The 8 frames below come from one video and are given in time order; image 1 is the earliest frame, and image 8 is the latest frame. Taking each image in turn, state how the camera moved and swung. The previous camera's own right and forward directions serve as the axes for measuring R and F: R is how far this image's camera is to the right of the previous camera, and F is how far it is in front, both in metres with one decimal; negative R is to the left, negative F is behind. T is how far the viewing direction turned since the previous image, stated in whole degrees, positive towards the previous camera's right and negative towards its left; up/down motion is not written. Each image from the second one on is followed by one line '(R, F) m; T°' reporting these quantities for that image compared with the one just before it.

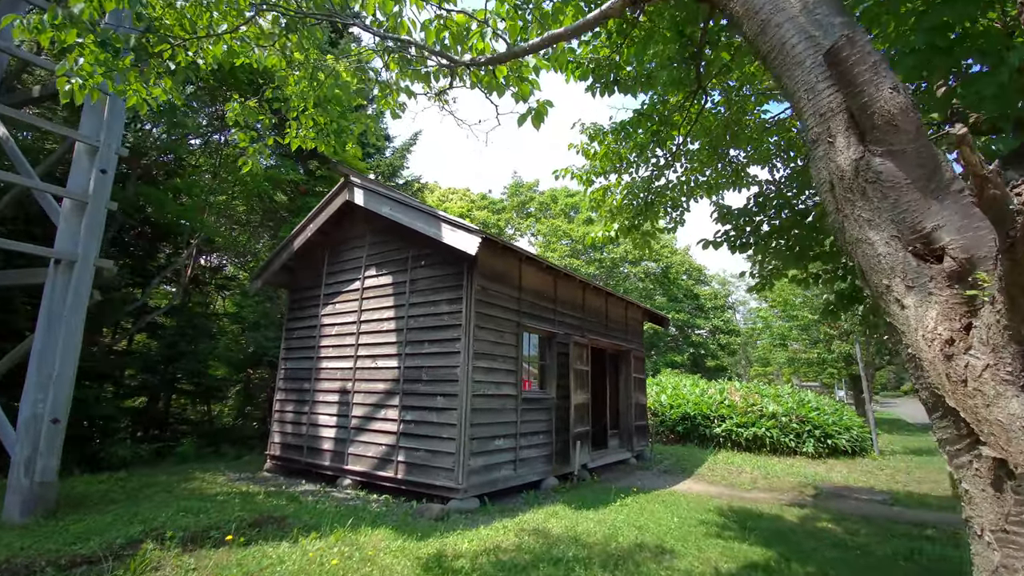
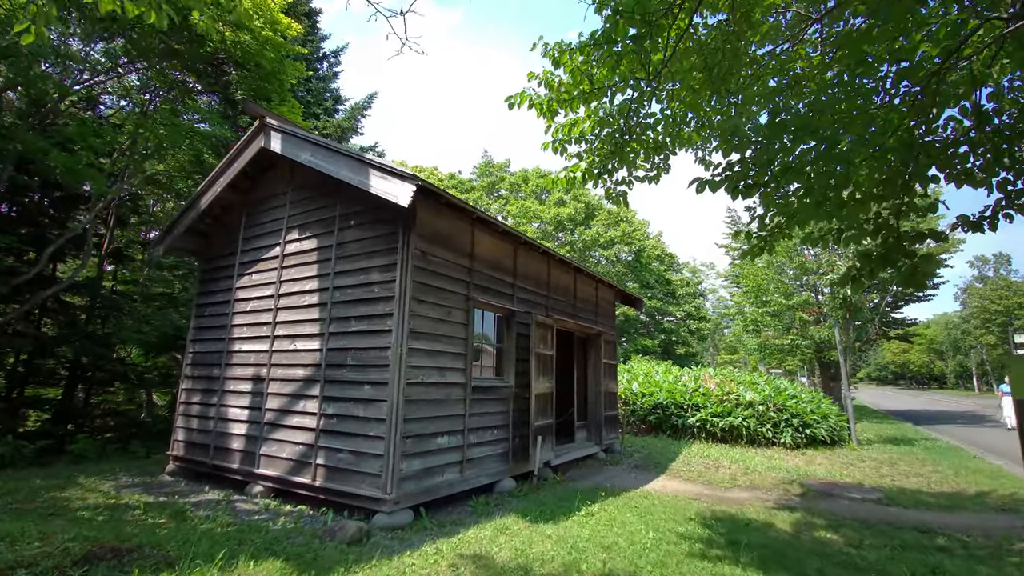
(+0.3, +1.1) m; +3°
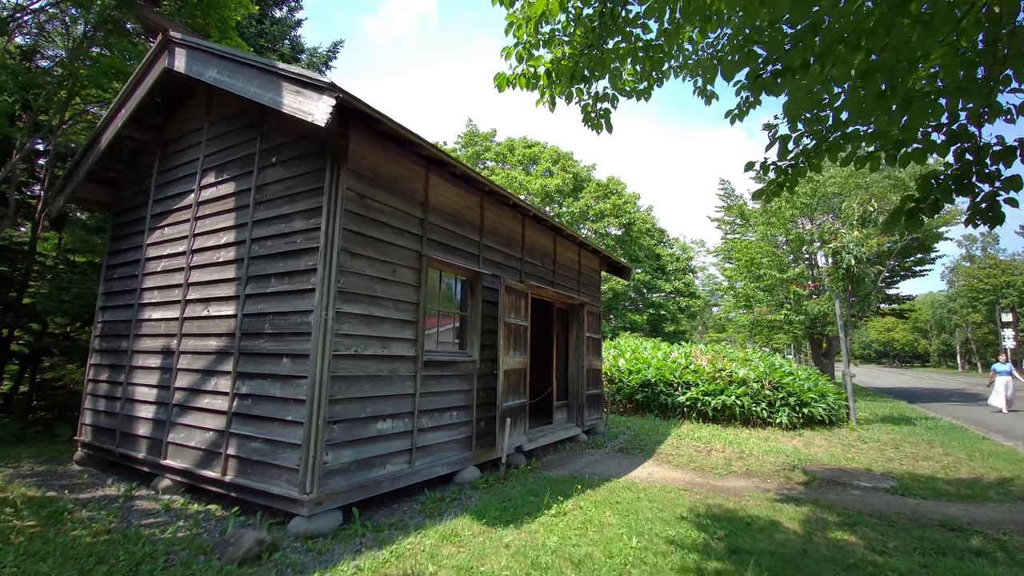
(+0.3, +1.0) m; +1°
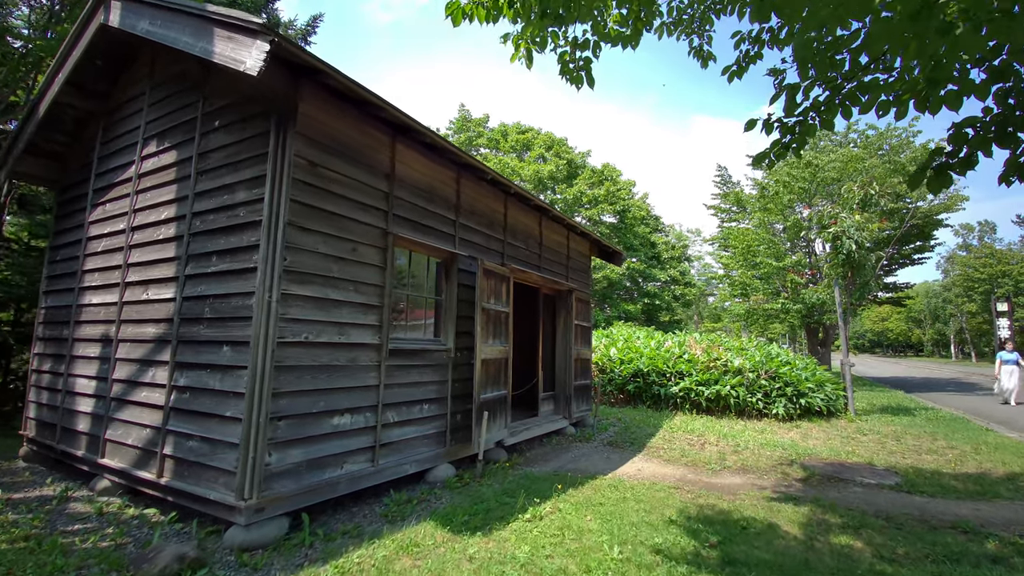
(+0.2, +0.5) m; 0°
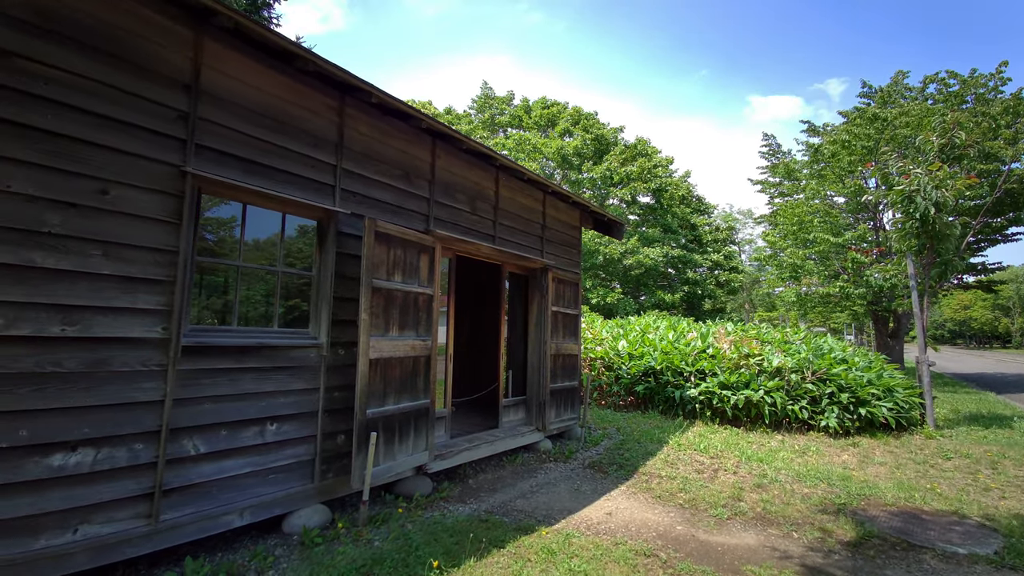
(+1.2, +1.7) m; -6°
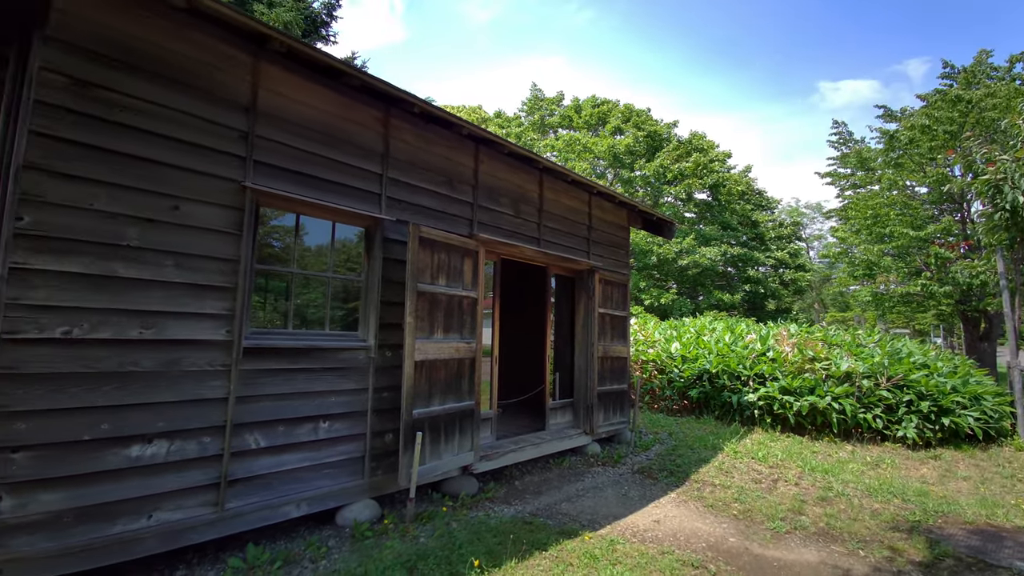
(+0.1, 0.0) m; -6°
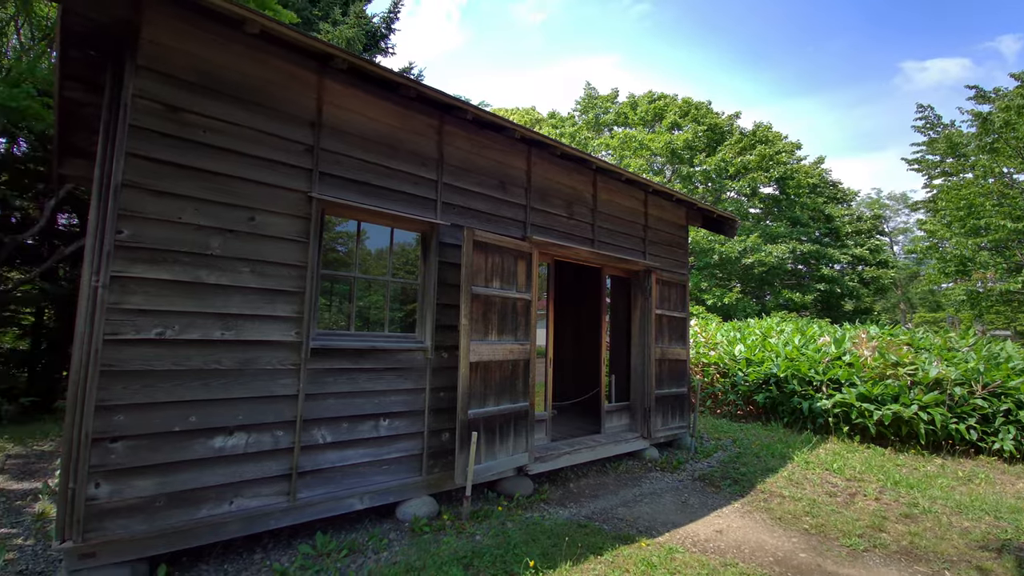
(0.0, 0.0) m; -7°
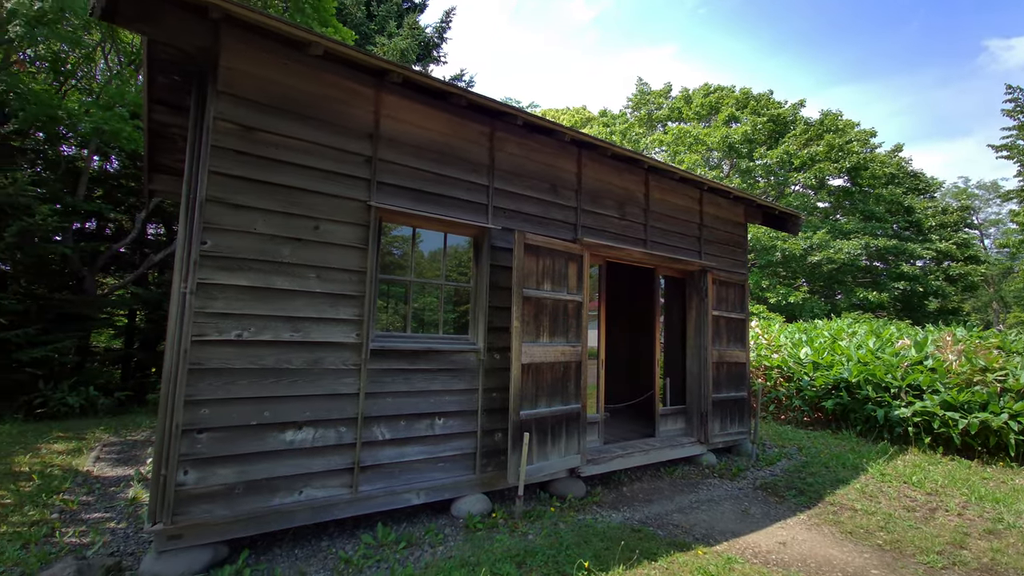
(0.0, 0.0) m; -6°
